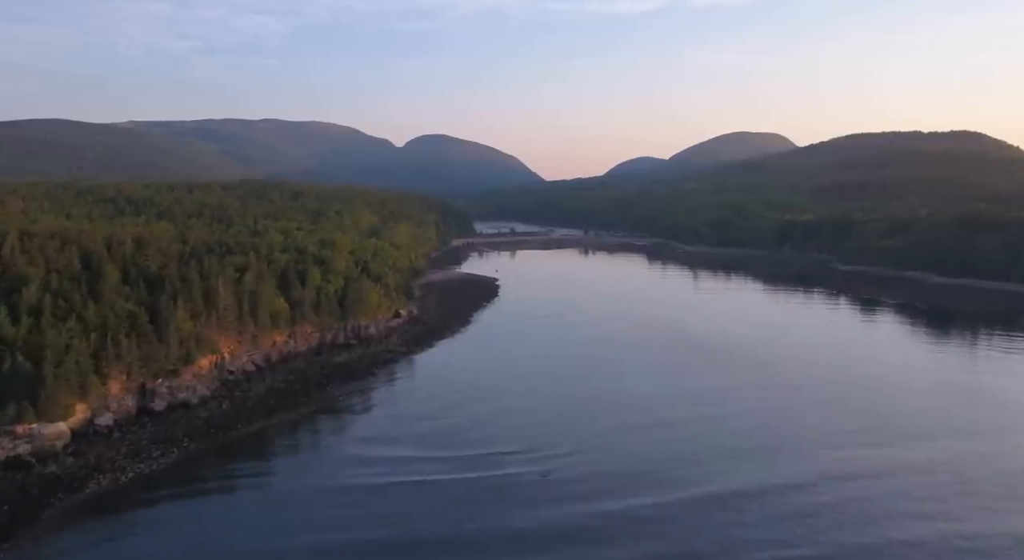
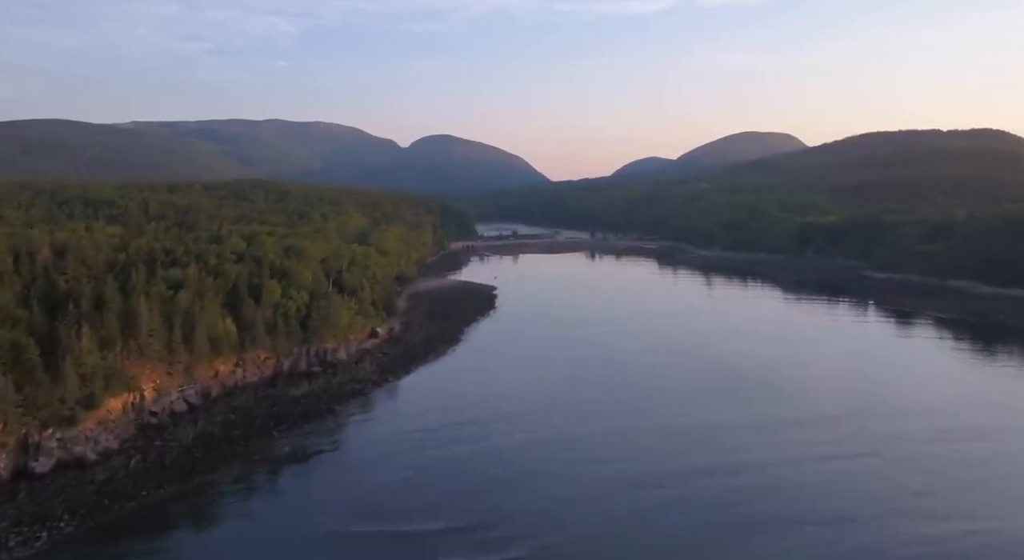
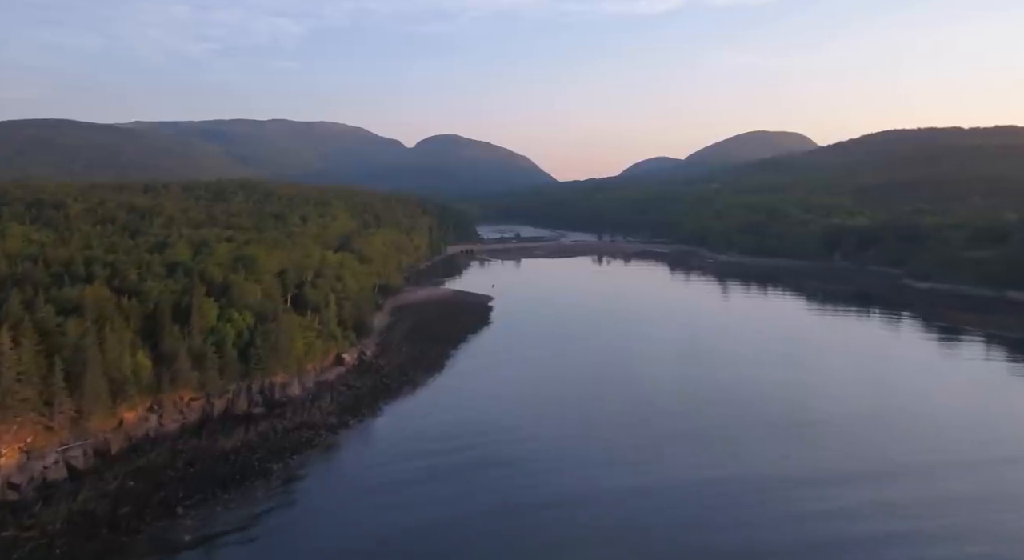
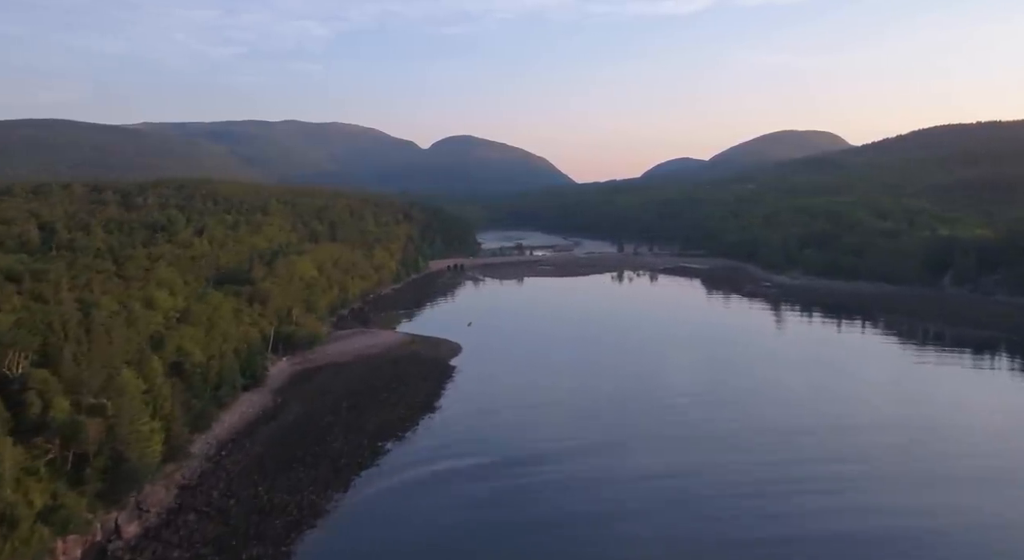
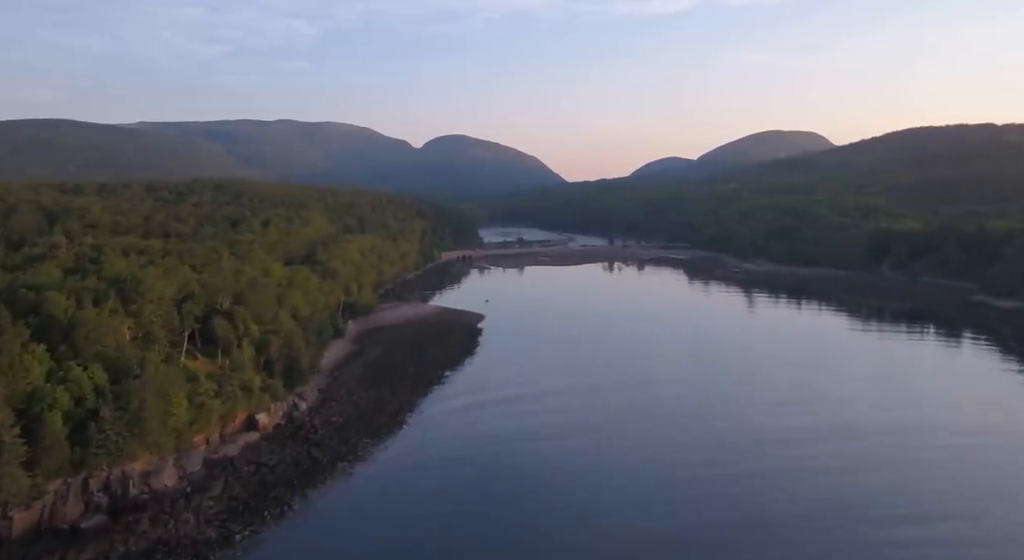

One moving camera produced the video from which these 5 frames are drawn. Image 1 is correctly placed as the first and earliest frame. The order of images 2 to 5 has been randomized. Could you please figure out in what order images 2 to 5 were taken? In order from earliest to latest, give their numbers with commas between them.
2, 3, 5, 4
